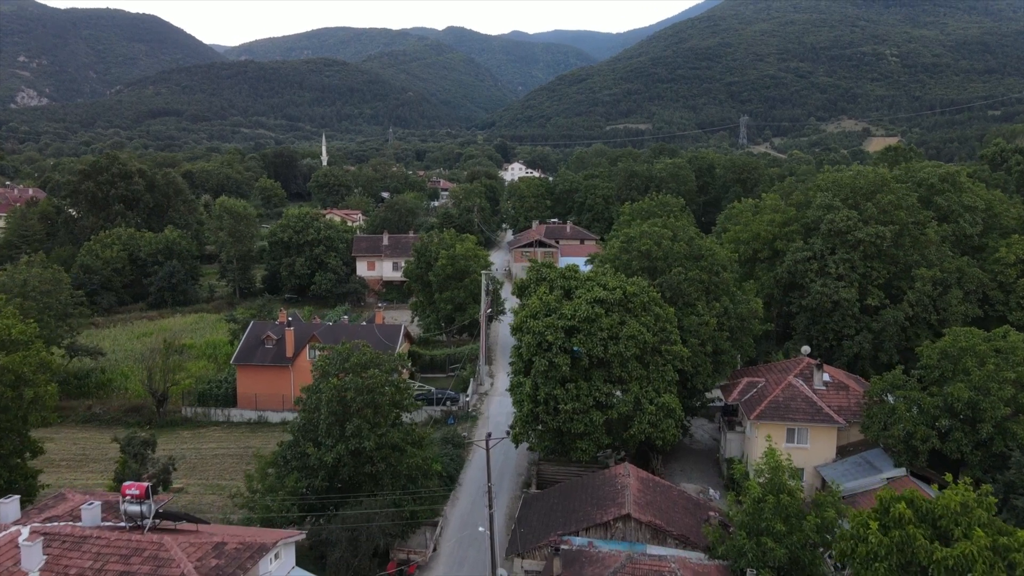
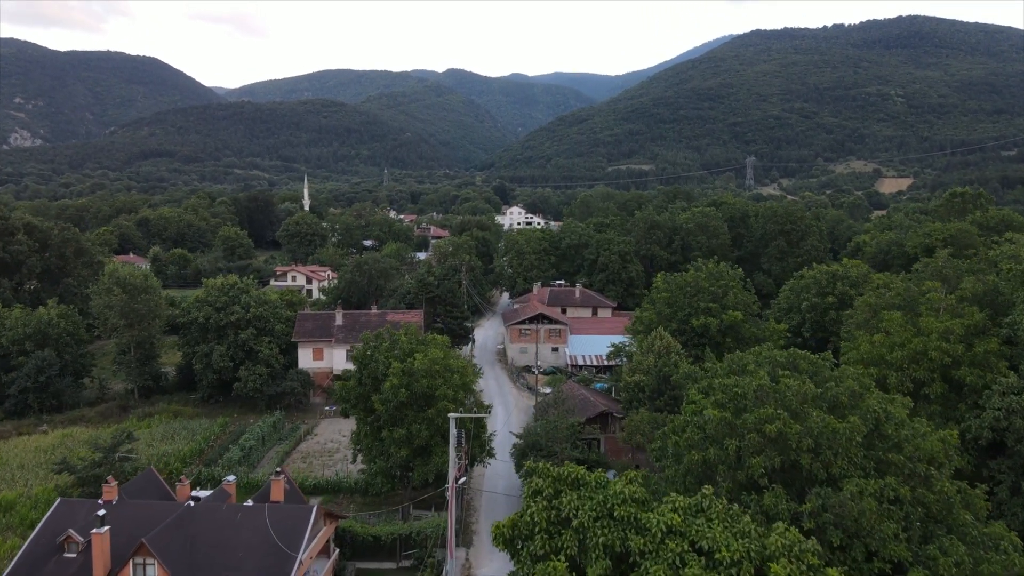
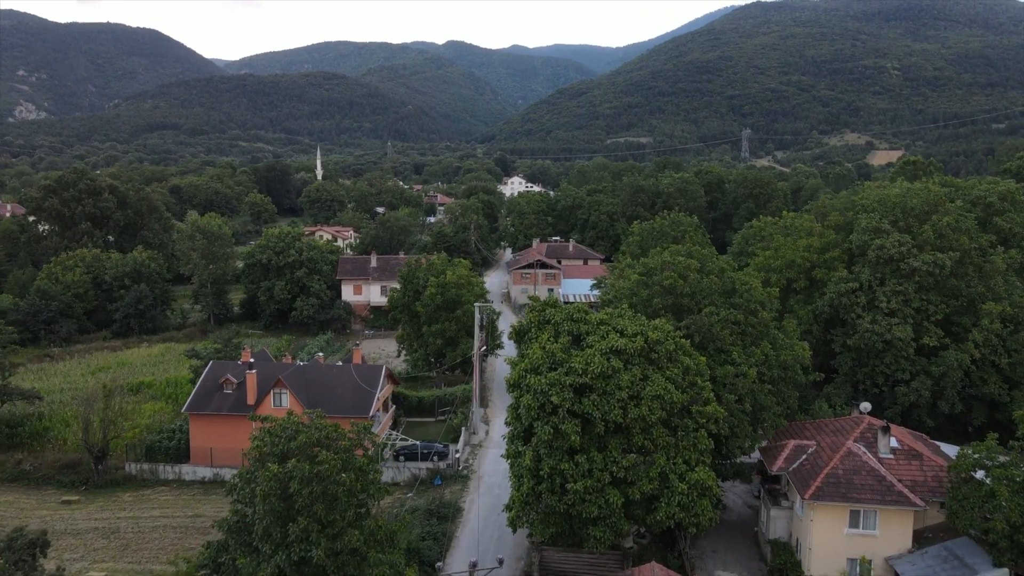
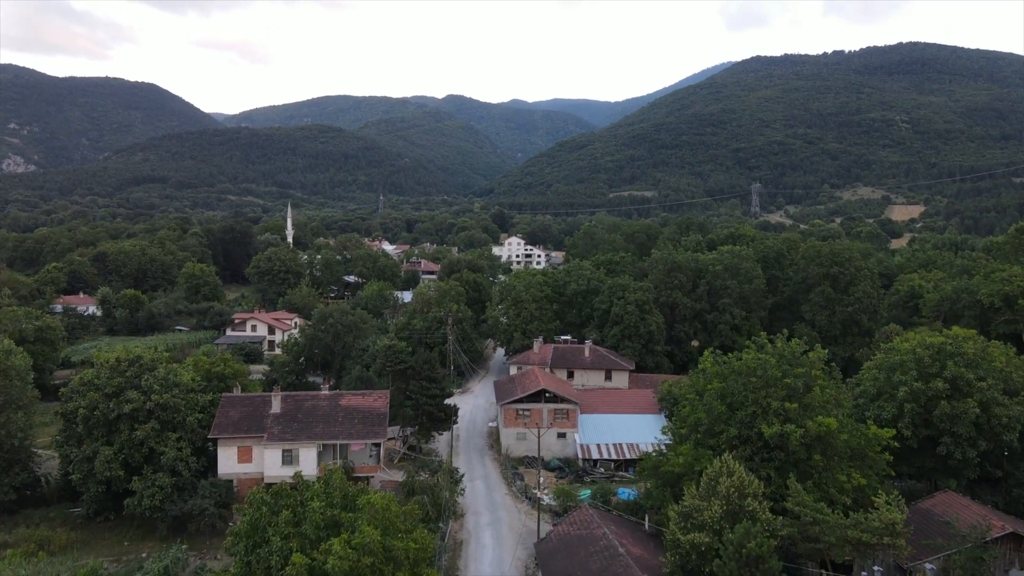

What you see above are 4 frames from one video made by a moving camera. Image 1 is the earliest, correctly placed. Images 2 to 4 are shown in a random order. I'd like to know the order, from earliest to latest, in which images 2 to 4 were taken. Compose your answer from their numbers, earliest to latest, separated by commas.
3, 2, 4
